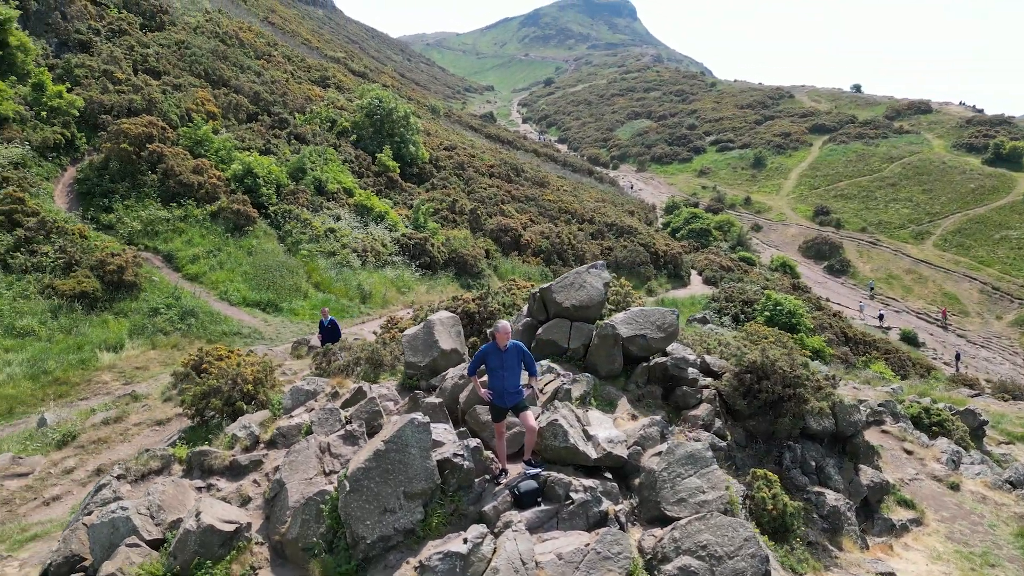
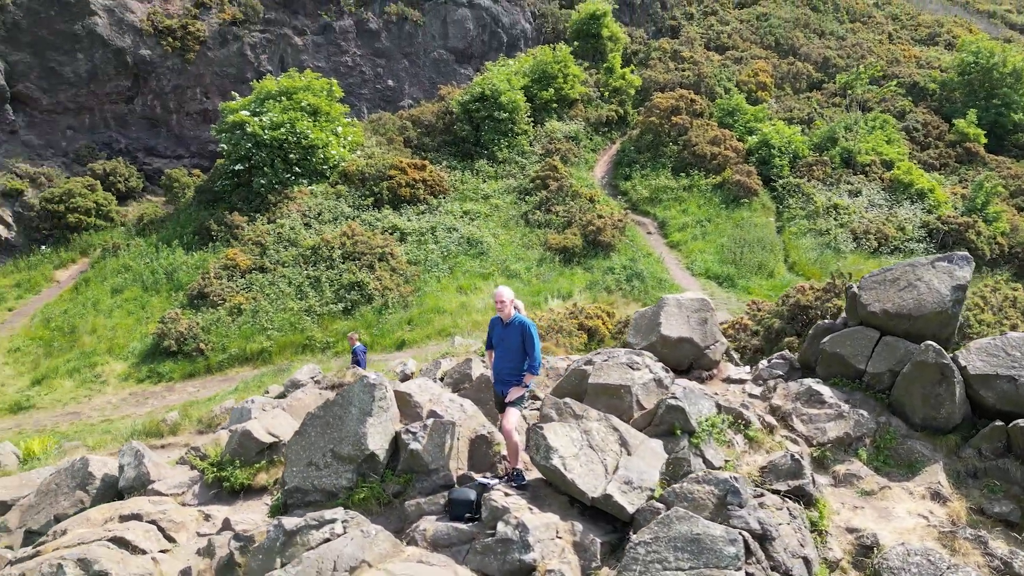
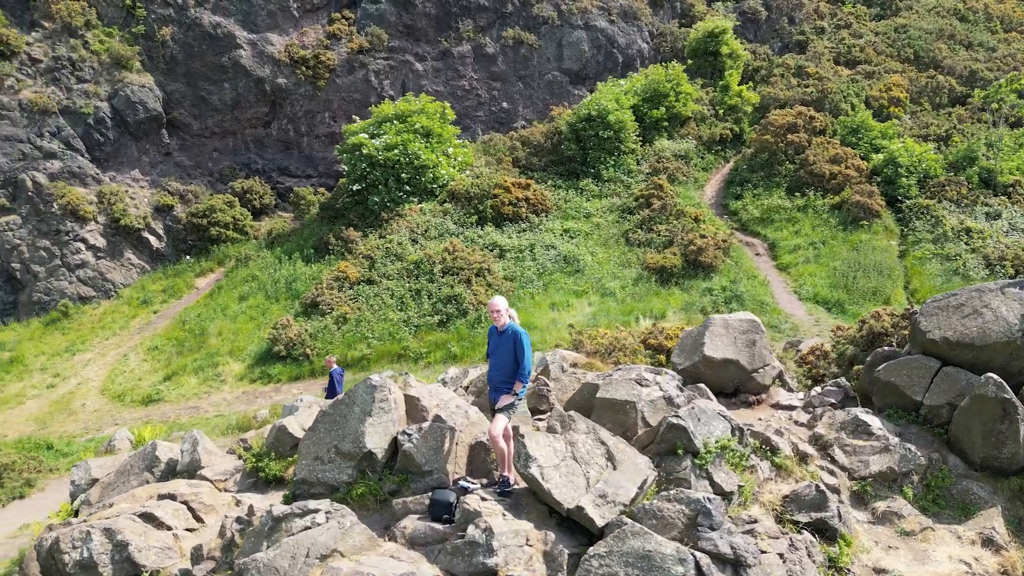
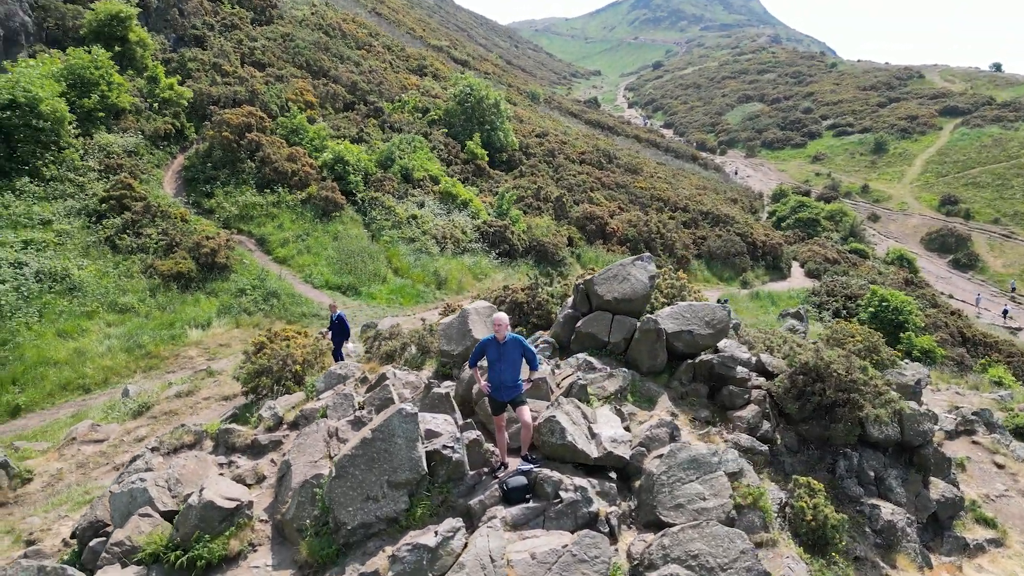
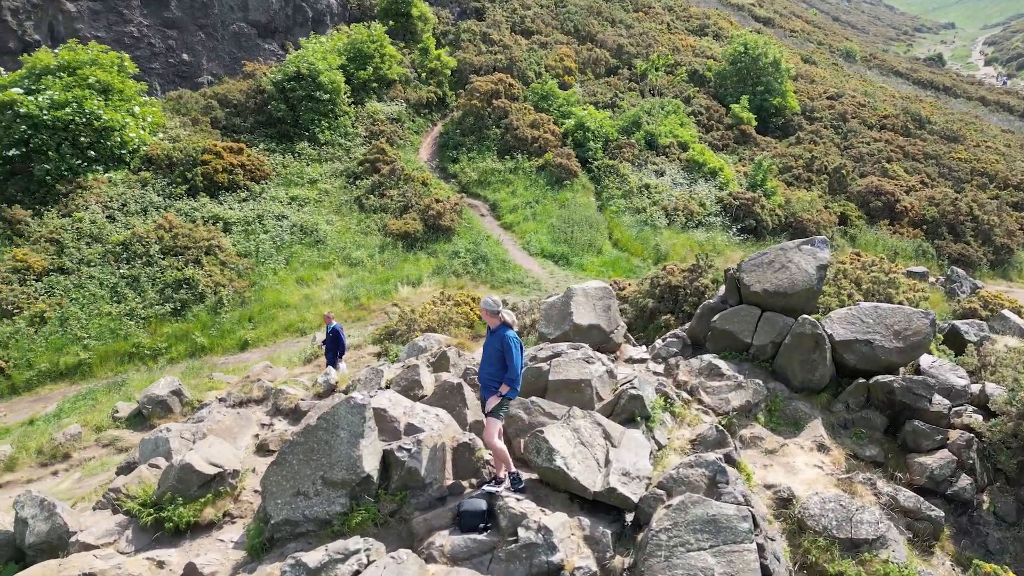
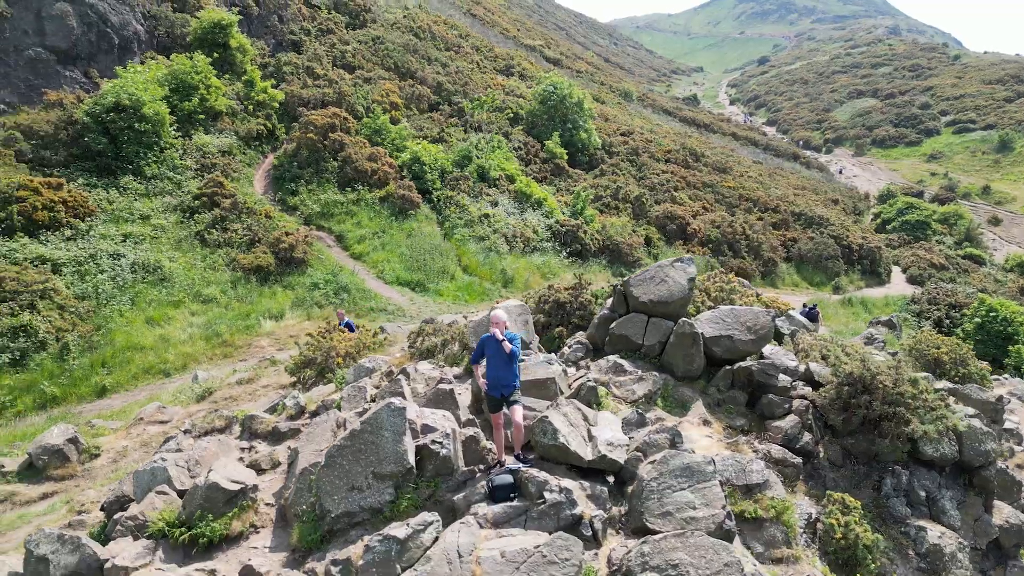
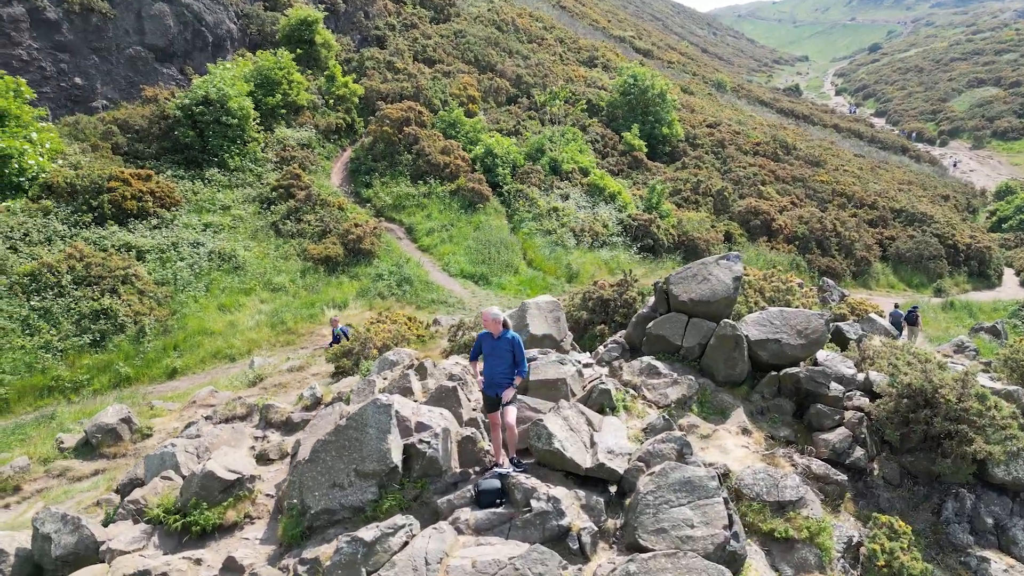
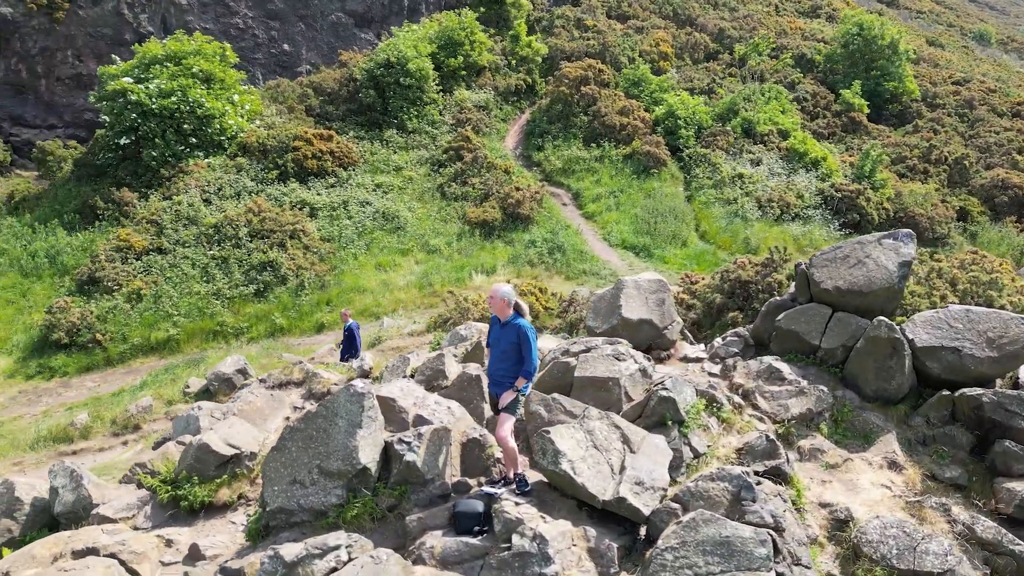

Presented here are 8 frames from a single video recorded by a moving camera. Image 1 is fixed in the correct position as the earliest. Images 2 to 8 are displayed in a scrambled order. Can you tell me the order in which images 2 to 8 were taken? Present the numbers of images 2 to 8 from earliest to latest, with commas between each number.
4, 6, 7, 5, 8, 2, 3
